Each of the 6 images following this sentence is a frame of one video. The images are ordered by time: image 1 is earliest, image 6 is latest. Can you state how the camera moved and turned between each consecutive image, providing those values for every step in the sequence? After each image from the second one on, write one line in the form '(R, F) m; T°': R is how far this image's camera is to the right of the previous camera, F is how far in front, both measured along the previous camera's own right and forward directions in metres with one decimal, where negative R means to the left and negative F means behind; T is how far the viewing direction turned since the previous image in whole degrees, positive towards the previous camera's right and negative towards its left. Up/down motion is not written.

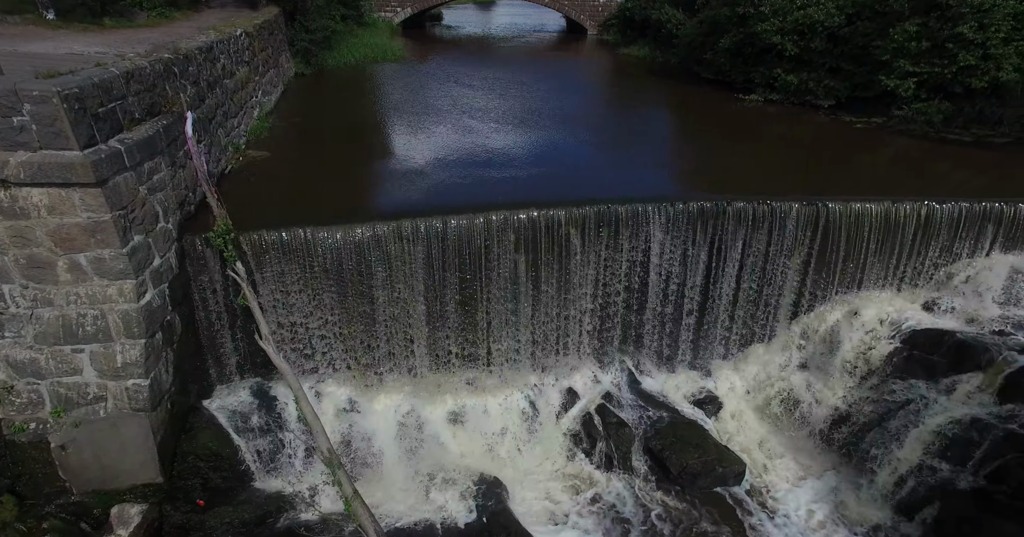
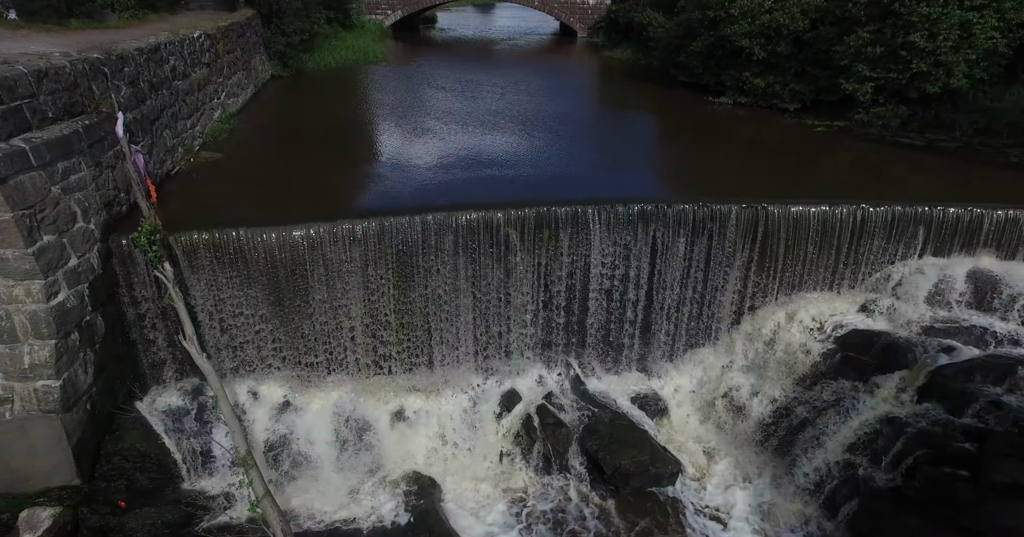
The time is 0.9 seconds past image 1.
(+0.9, 0.0) m; 0°
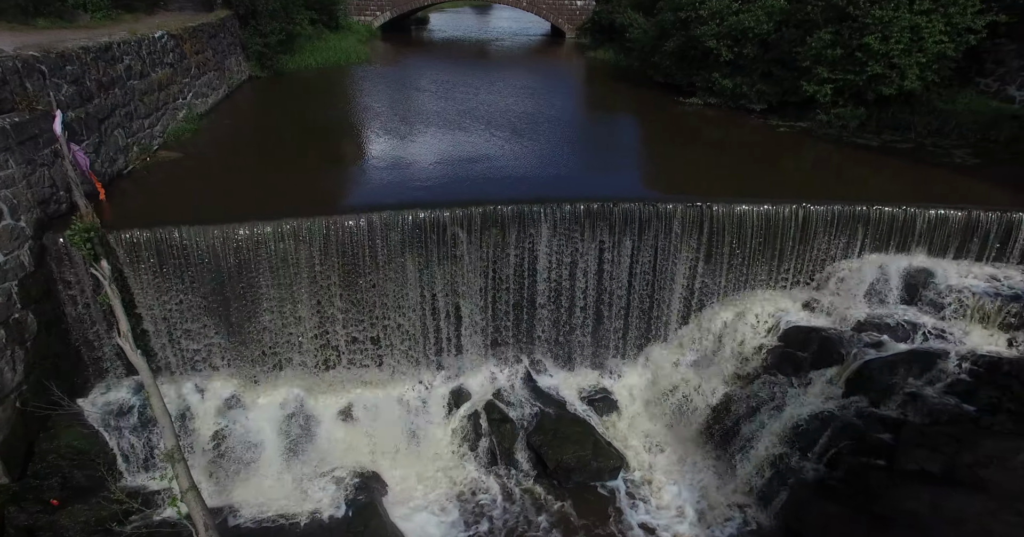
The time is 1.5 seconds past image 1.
(+0.8, -0.1) m; 0°
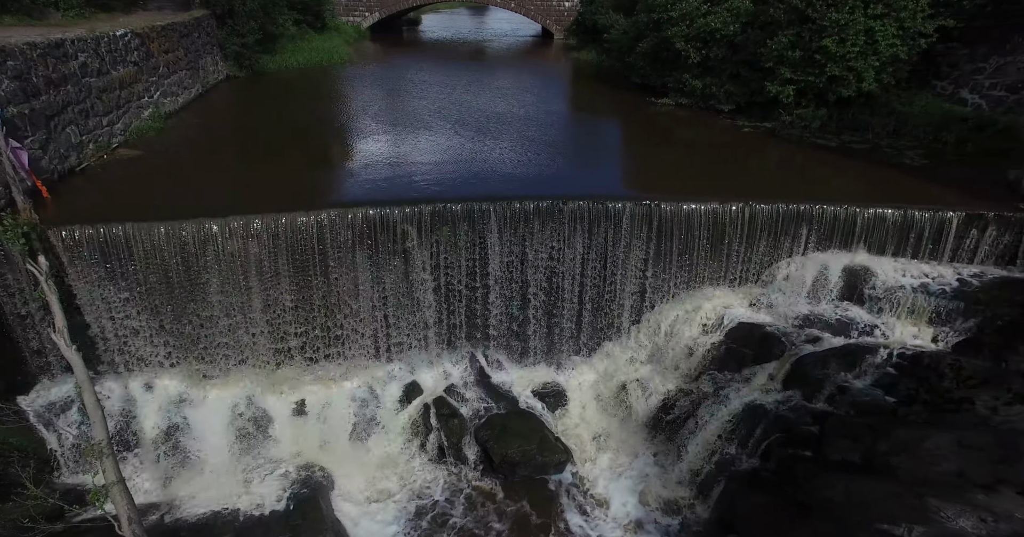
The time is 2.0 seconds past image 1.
(+0.7, -0.1) m; +1°
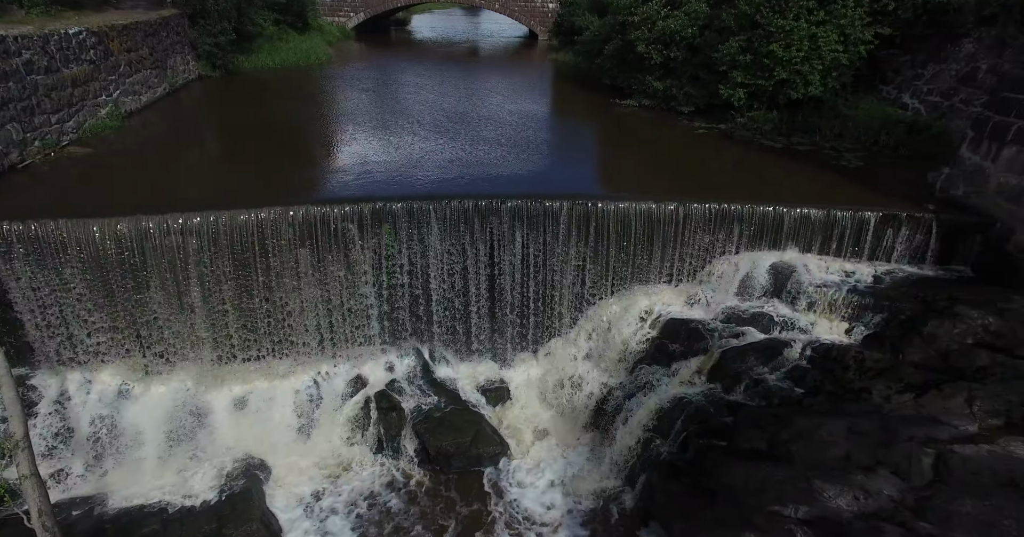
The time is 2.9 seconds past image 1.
(+0.9, -0.3) m; +1°
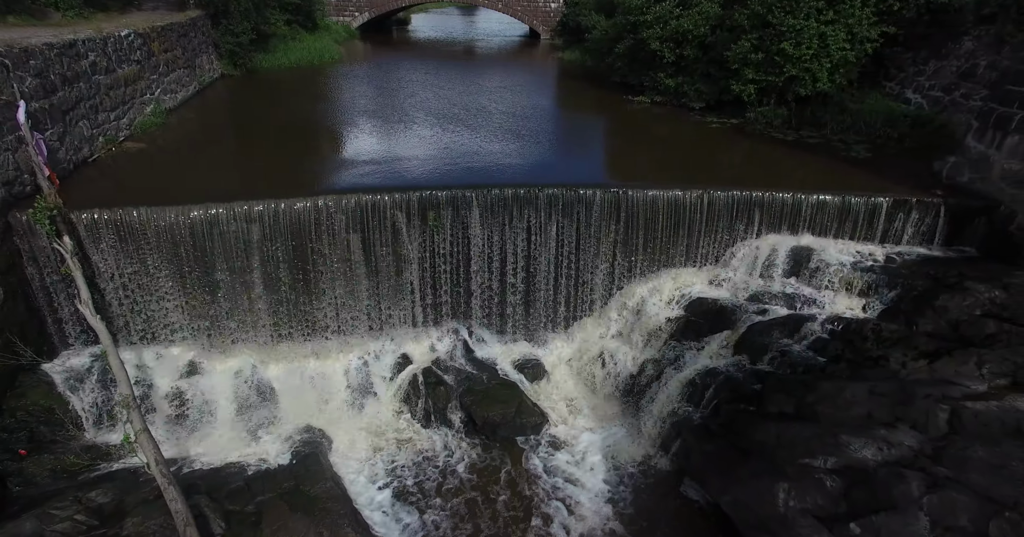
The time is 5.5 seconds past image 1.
(-0.7, -0.8) m; 0°
